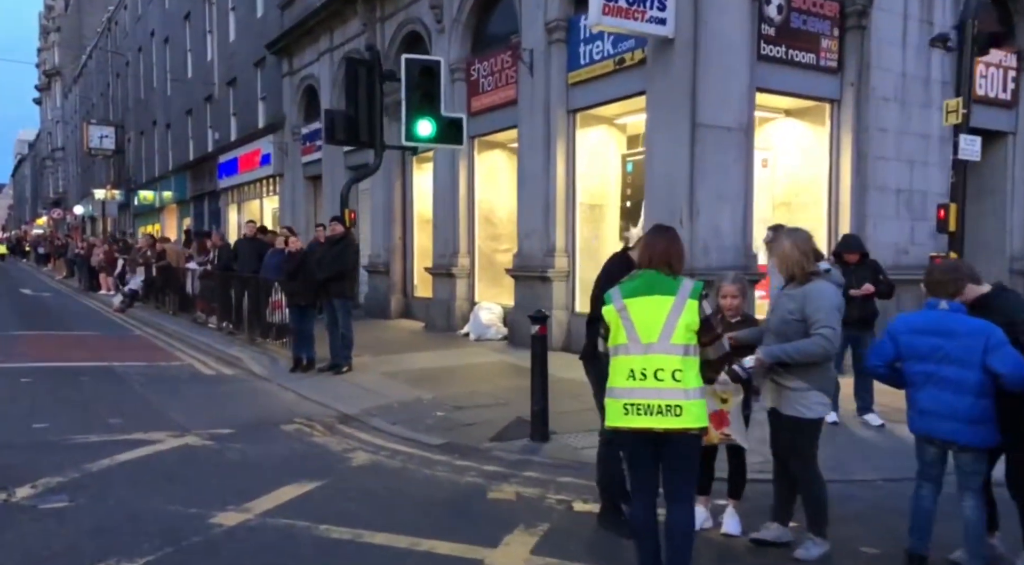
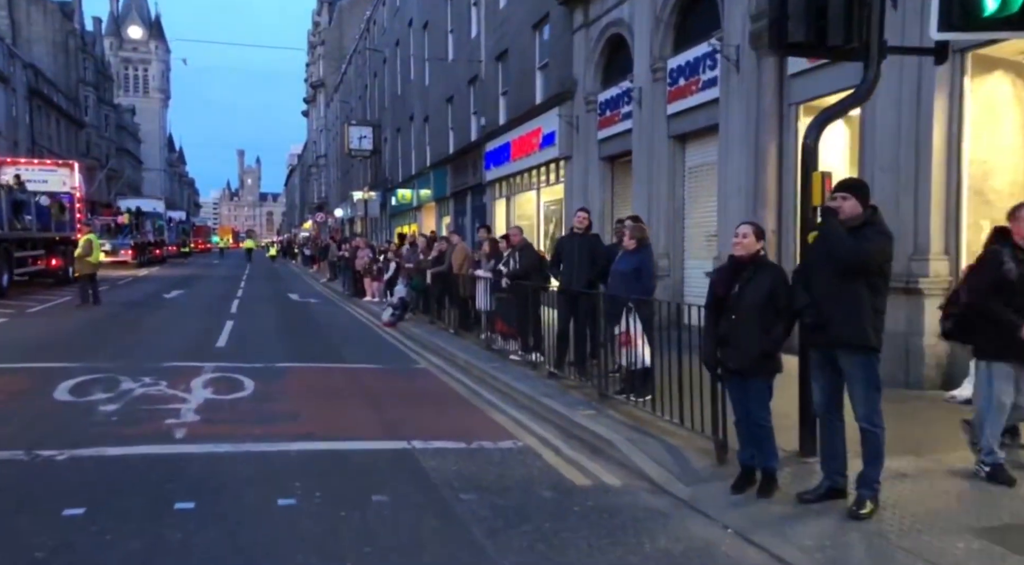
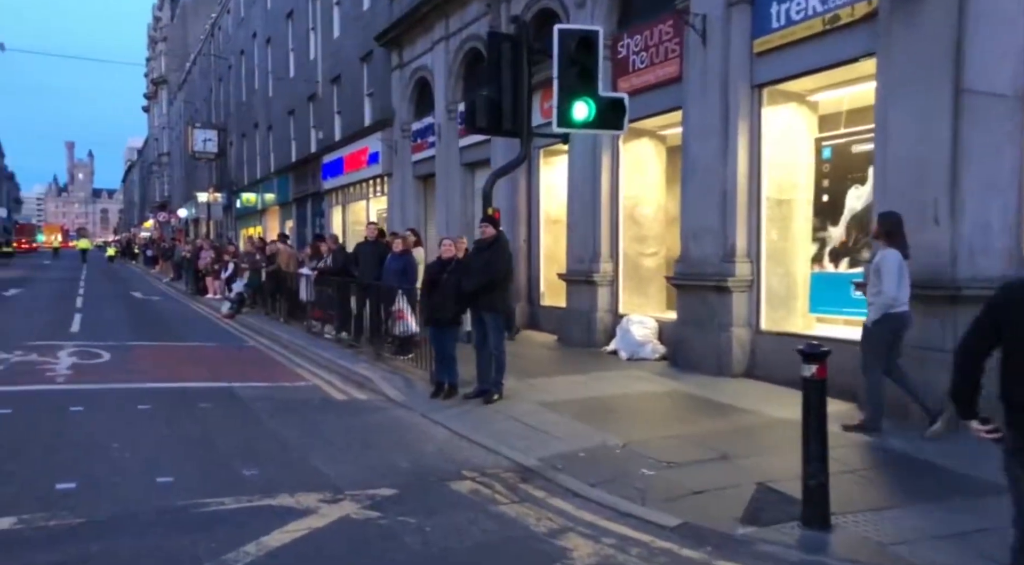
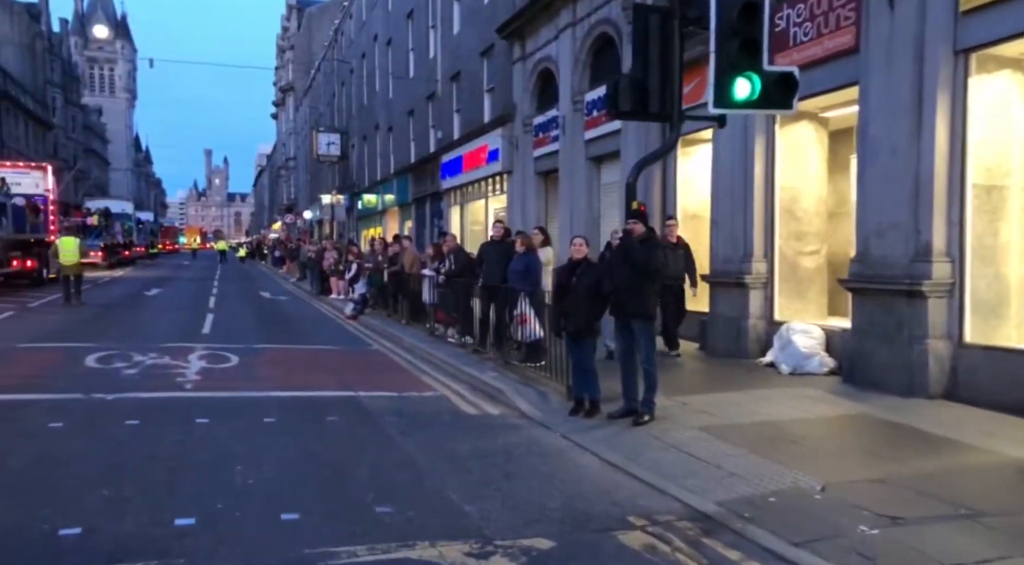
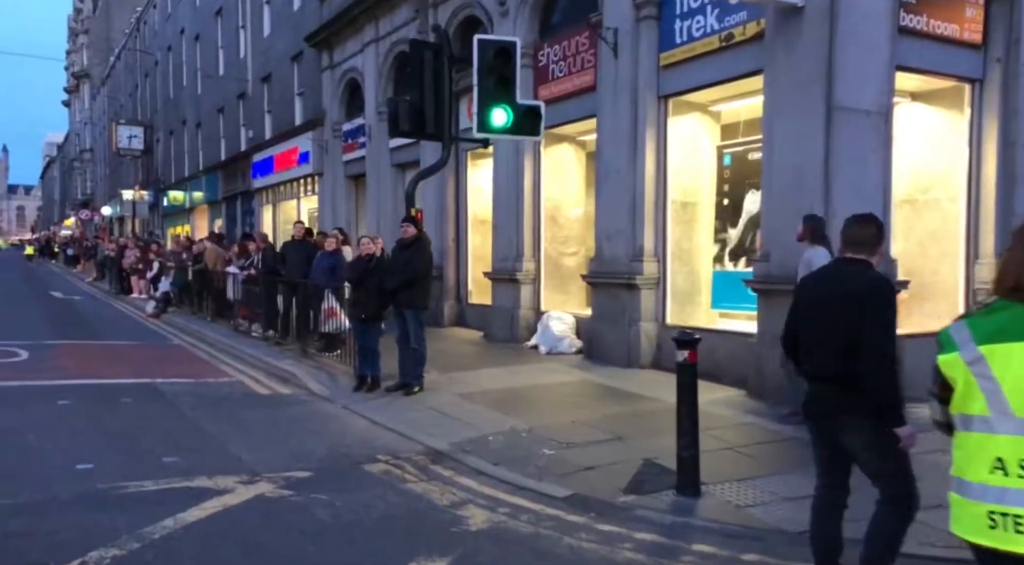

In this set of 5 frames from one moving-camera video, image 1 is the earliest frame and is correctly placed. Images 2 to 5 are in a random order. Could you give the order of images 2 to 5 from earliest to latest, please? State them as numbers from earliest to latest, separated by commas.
5, 3, 4, 2
